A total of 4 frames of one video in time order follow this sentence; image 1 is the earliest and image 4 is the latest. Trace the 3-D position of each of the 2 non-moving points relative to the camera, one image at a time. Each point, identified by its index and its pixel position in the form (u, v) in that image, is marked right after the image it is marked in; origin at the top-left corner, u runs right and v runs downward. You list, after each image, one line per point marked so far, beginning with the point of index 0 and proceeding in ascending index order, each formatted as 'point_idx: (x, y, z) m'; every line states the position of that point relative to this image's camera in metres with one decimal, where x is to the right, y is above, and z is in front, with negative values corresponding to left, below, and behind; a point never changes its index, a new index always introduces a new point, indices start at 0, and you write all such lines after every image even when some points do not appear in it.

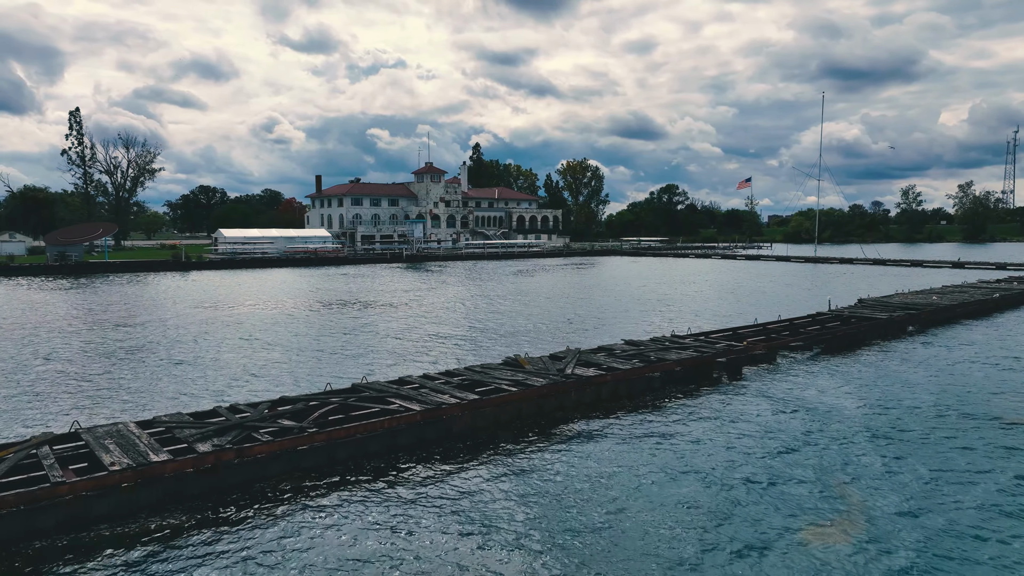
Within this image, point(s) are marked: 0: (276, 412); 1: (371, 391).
0: (-5.4, -2.9, +16.0) m
1: (-3.7, -2.7, +18.1) m
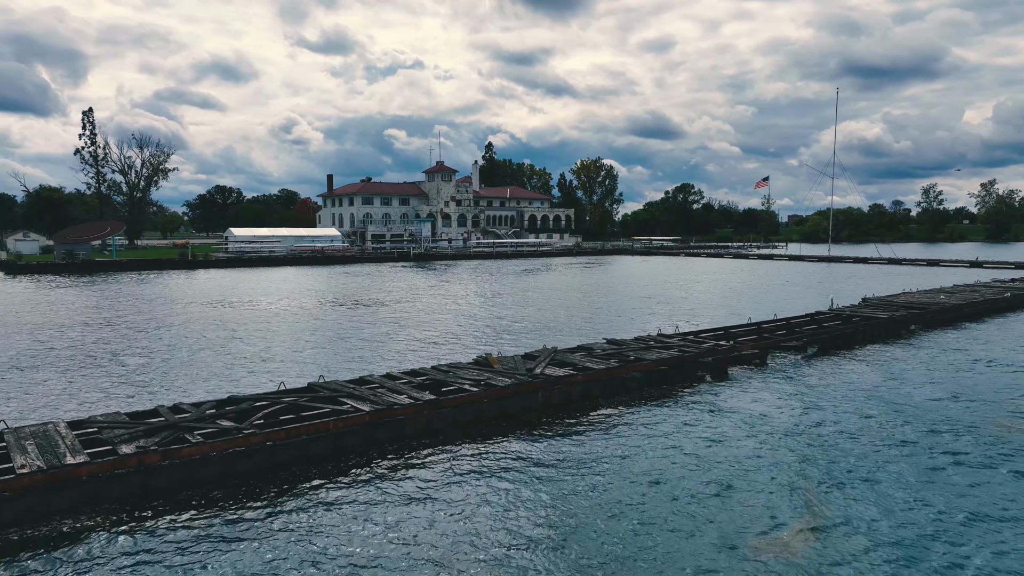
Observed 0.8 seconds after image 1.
0: (-6.5, -2.8, +15.3) m
1: (-4.7, -2.6, +17.4) m
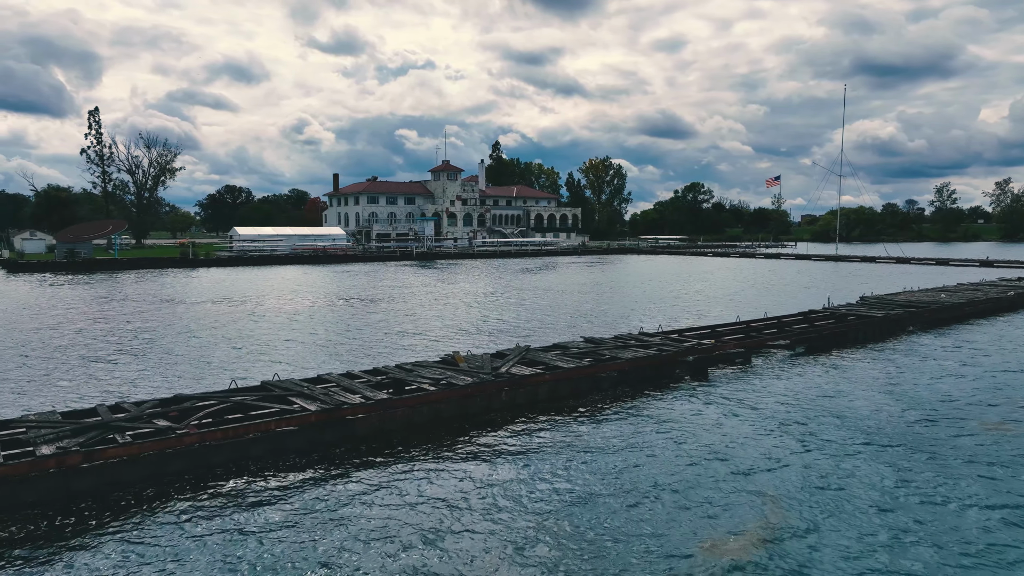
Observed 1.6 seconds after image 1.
0: (-7.5, -2.6, +14.7) m
1: (-5.7, -2.5, +16.8) m
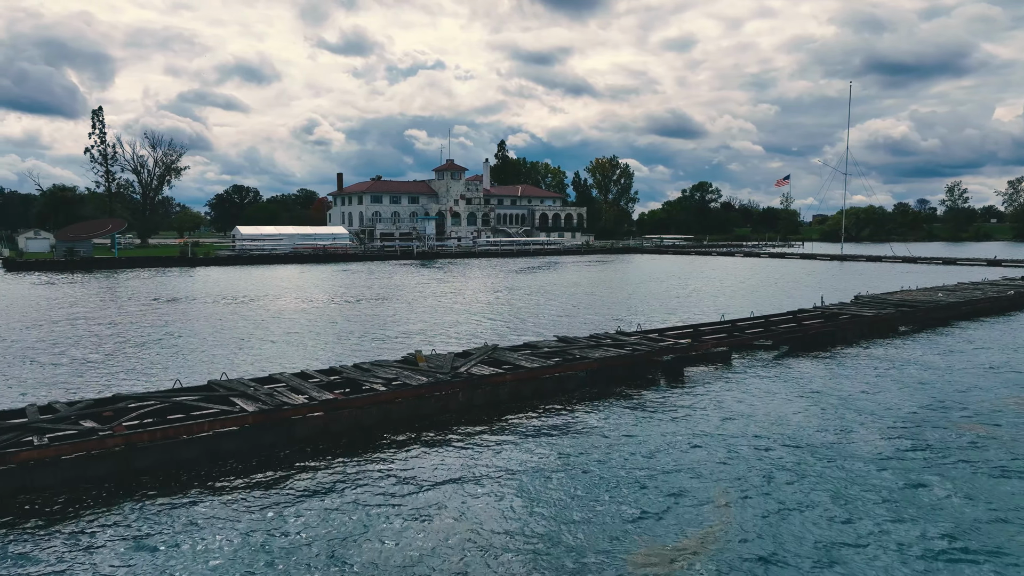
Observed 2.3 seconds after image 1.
0: (-8.7, -2.5, +14.2) m
1: (-6.8, -2.4, +16.2) m
